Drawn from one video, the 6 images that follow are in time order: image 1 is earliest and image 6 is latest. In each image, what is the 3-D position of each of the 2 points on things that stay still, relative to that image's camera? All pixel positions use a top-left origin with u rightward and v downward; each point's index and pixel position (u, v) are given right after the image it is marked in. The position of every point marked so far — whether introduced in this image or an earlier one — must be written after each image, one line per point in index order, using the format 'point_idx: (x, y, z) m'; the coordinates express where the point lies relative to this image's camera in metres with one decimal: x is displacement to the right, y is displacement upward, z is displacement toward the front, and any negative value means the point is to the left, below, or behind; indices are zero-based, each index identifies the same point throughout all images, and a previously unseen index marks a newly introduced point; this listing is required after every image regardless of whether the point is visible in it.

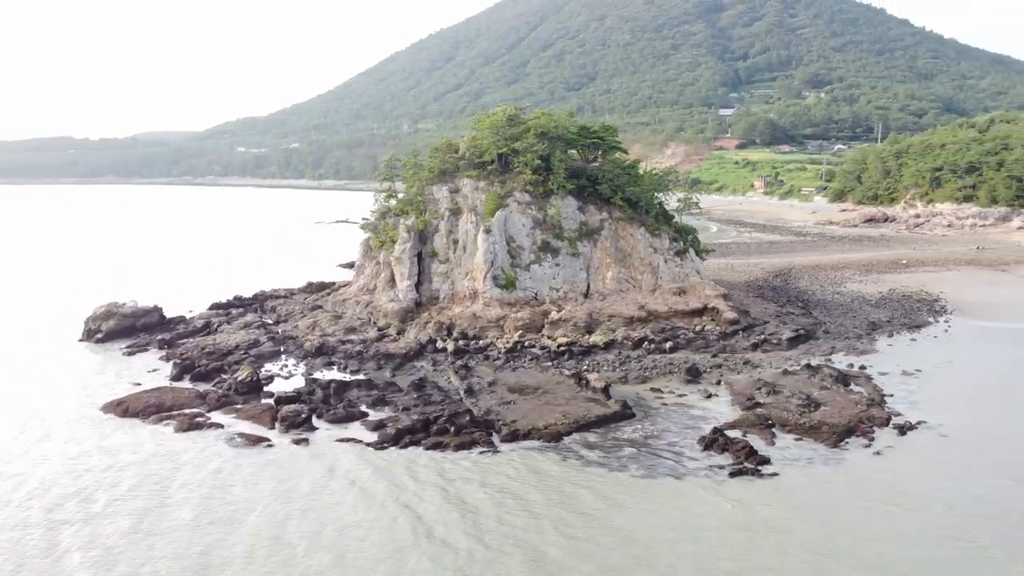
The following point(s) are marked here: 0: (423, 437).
0: (-2.1, -3.5, +19.5) m
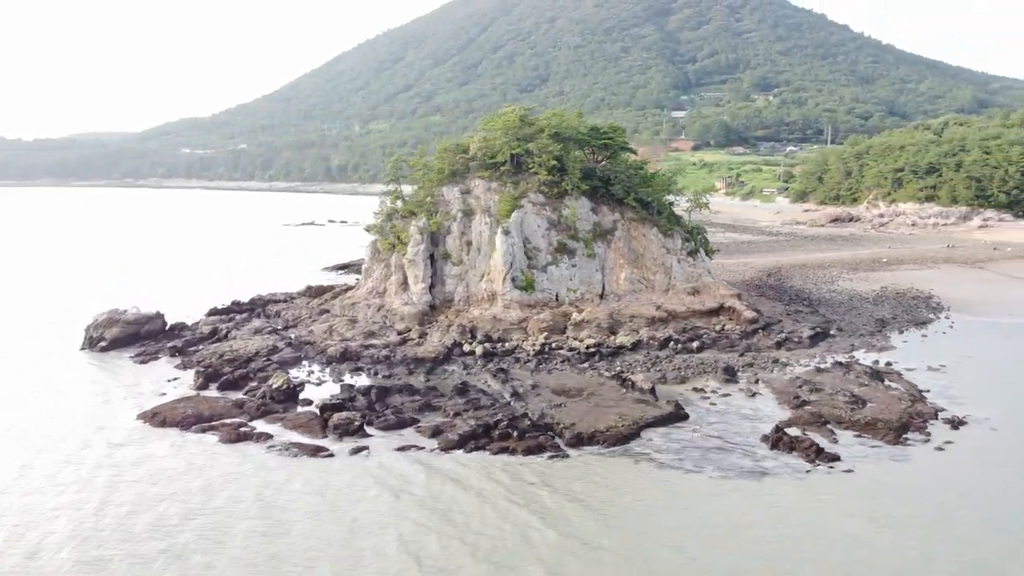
0: (-0.6, -3.6, +19.1) m
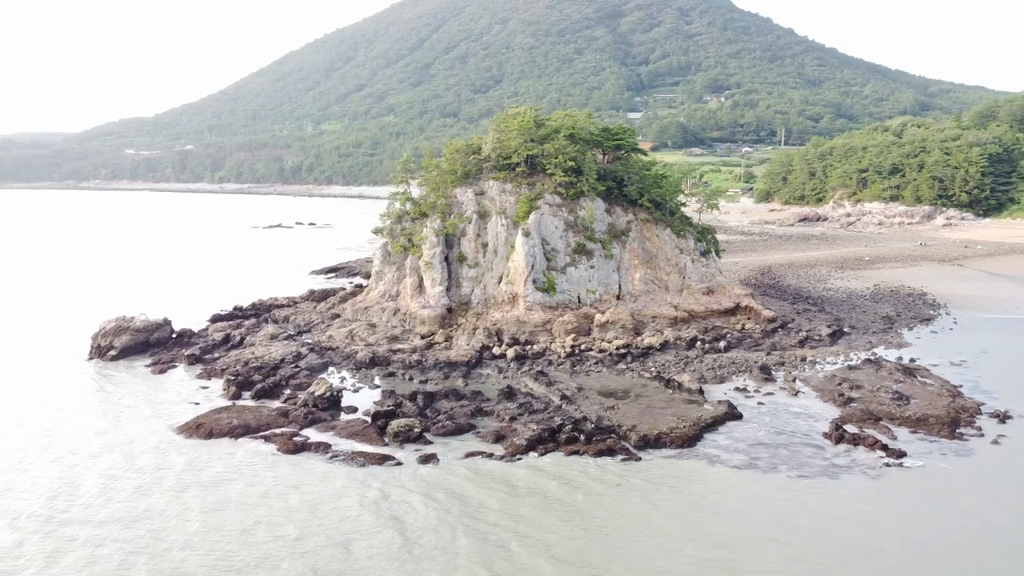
0: (+1.0, -3.6, +18.9) m
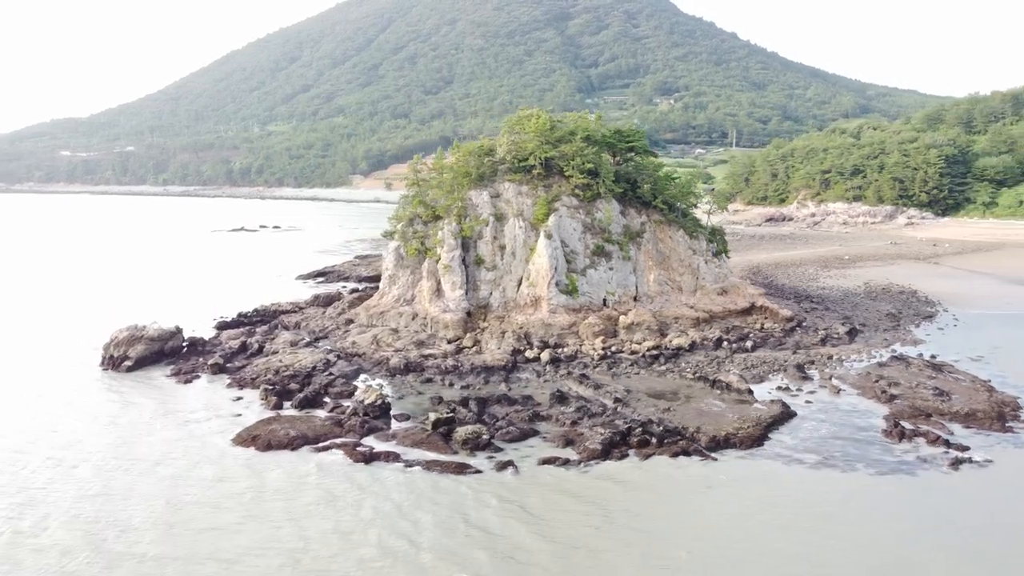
0: (+2.6, -3.7, +18.8) m
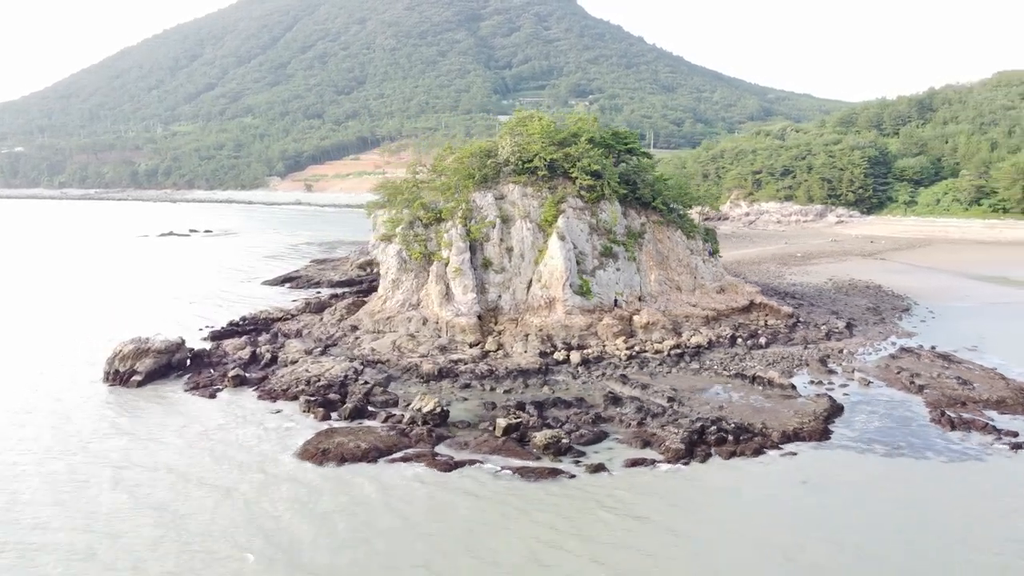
0: (+4.5, -3.7, +19.1) m
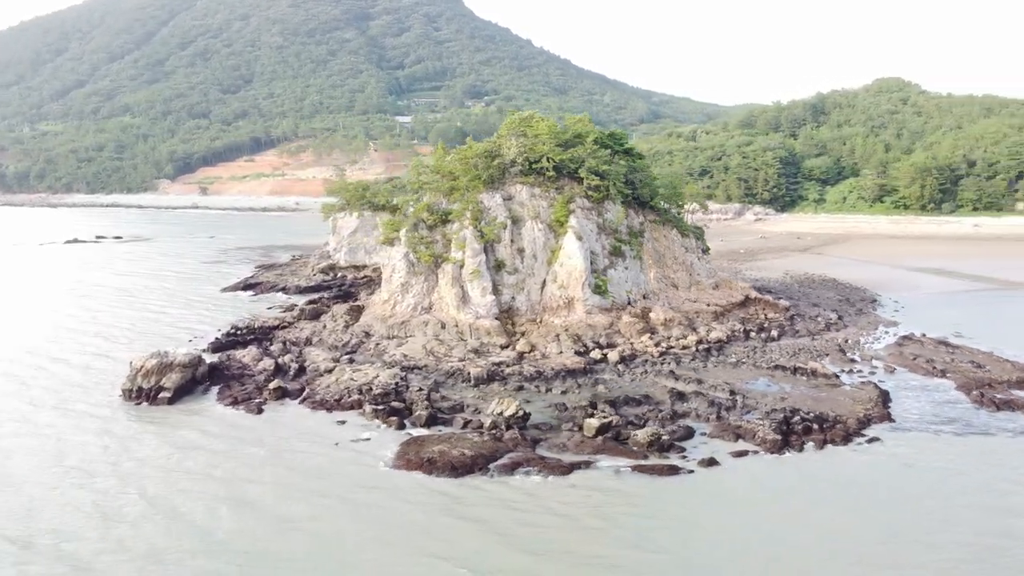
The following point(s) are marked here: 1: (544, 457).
0: (+6.9, -3.6, +19.8) m
1: (+0.7, -3.9, +18.9) m
